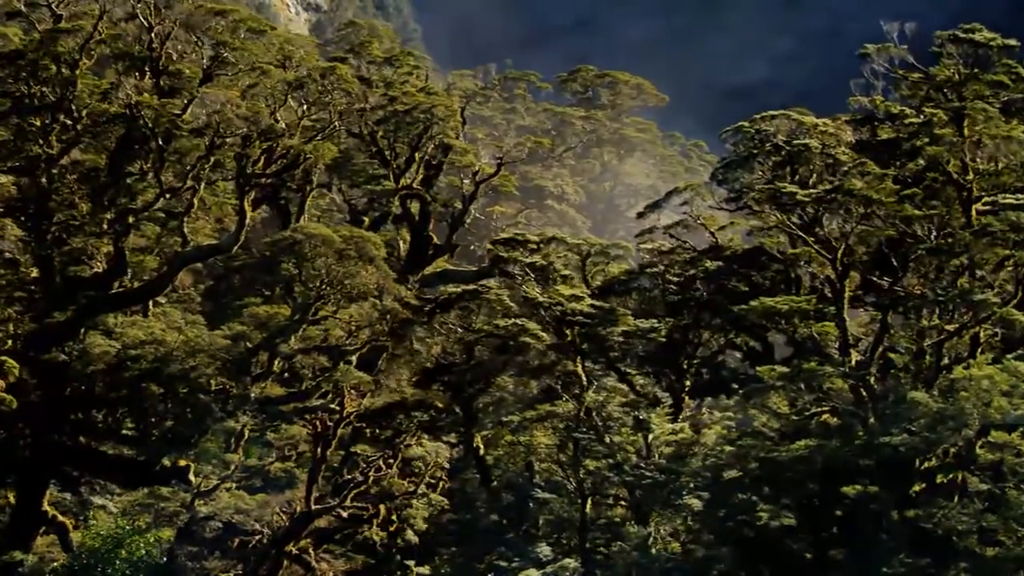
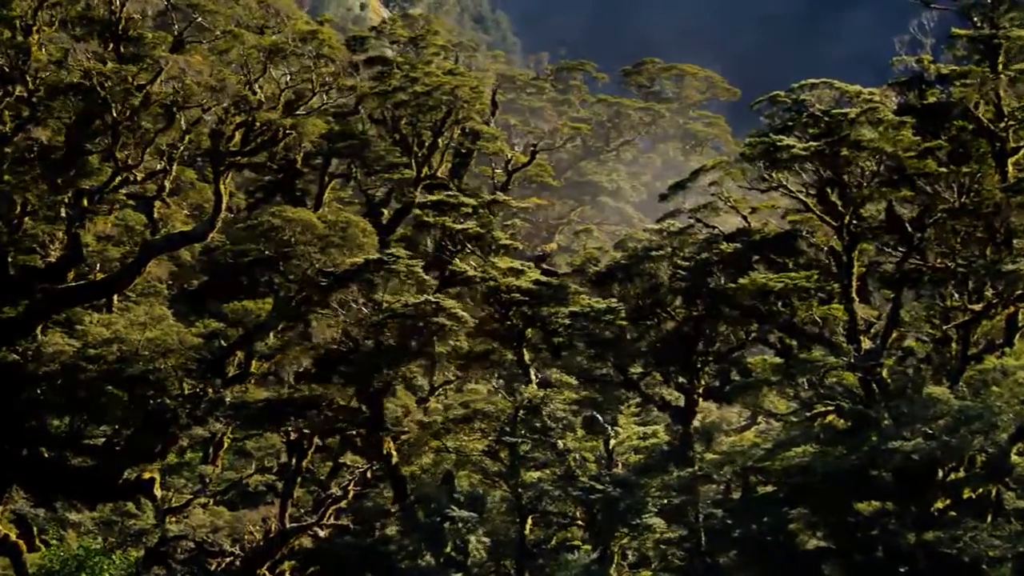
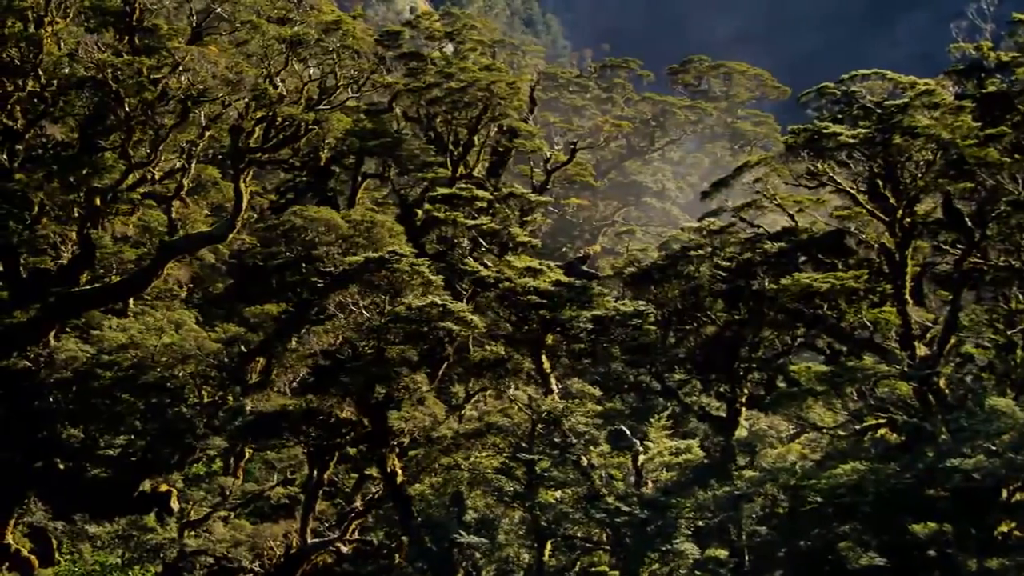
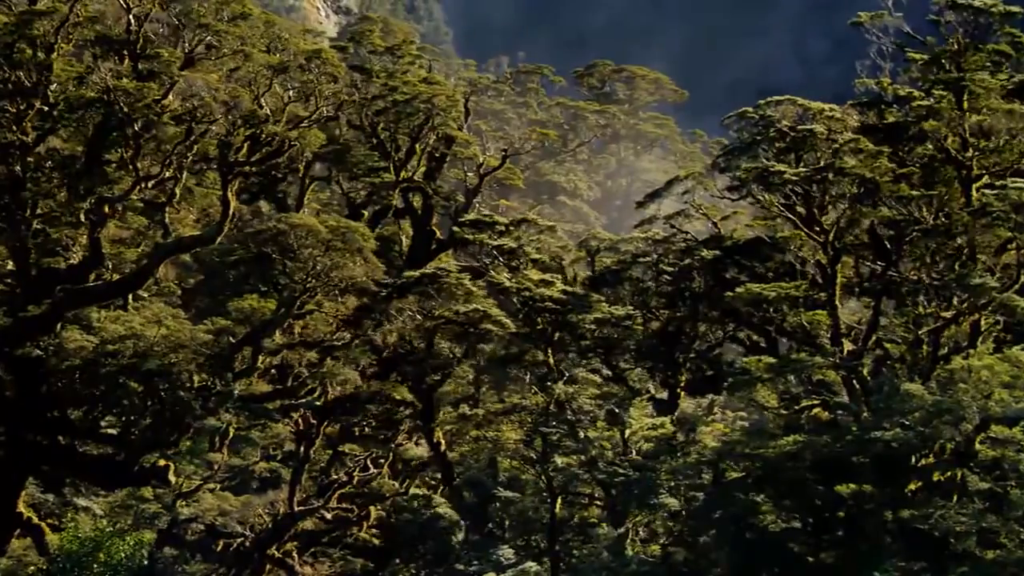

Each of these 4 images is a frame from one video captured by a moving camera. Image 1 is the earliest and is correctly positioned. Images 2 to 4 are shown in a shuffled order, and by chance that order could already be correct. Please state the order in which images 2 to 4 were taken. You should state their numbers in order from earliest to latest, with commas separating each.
4, 2, 3
